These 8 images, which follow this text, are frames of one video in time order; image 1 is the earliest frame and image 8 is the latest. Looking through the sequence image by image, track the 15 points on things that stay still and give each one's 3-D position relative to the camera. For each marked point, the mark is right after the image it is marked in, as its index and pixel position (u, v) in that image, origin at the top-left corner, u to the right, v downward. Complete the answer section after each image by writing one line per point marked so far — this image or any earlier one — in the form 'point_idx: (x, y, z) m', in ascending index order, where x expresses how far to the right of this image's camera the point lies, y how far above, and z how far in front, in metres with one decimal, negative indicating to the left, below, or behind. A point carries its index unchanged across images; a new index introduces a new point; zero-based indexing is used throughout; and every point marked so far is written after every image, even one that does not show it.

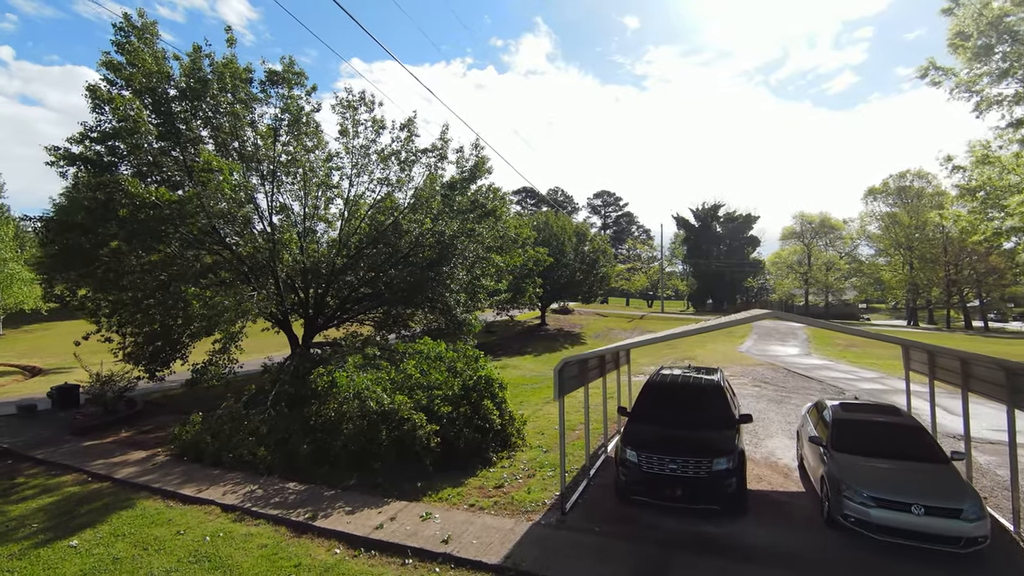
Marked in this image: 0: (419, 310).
0: (-2.4, -0.6, +13.0) m
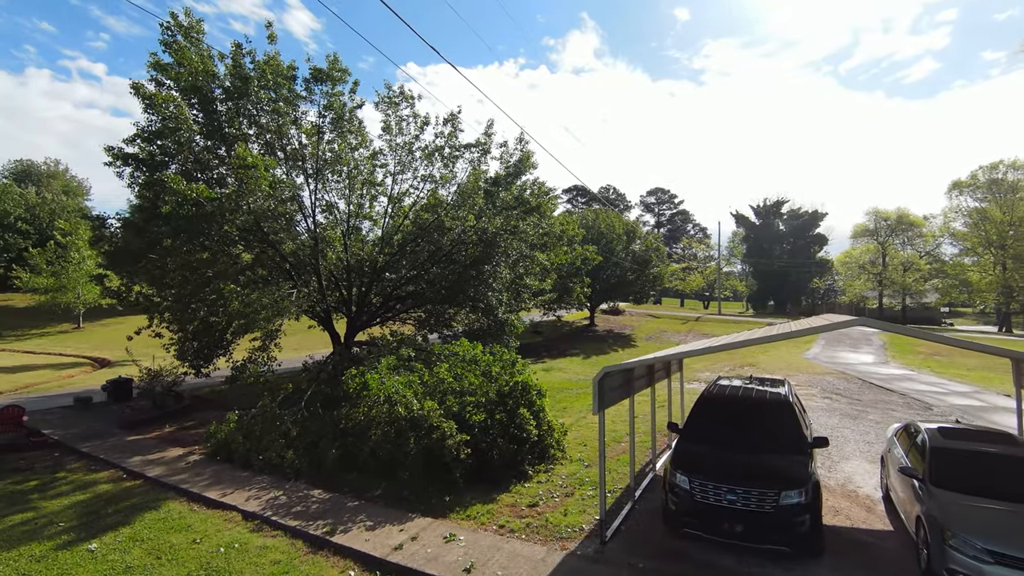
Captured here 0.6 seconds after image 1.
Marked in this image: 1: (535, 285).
0: (-1.3, -0.5, +12.6) m
1: (+0.6, +0.1, +13.7) m
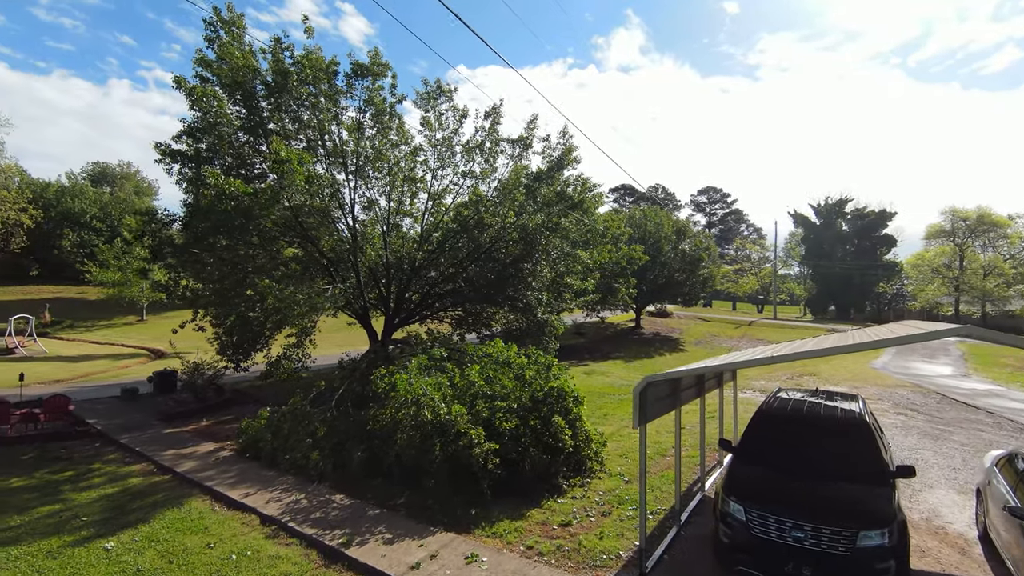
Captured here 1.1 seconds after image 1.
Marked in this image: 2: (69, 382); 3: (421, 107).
0: (-0.3, -0.5, +12.2) m
1: (+1.7, +0.1, +13.1) m
2: (-10.2, -2.2, +11.6) m
3: (-2.3, +4.5, +12.6) m
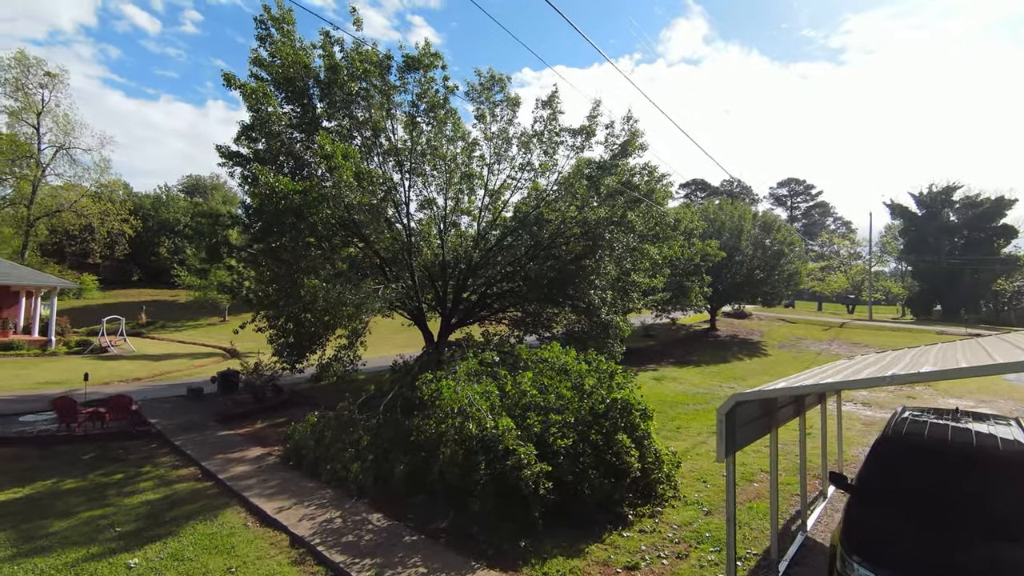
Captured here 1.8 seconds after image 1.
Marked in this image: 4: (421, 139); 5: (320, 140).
0: (+1.1, -0.5, +11.4) m
1: (+3.2, +0.1, +12.1) m
2: (-8.8, -2.2, +12.1) m
3: (-0.9, +4.5, +12.1) m
4: (-2.0, +3.3, +11.1) m
5: (-3.5, +2.7, +9.1) m
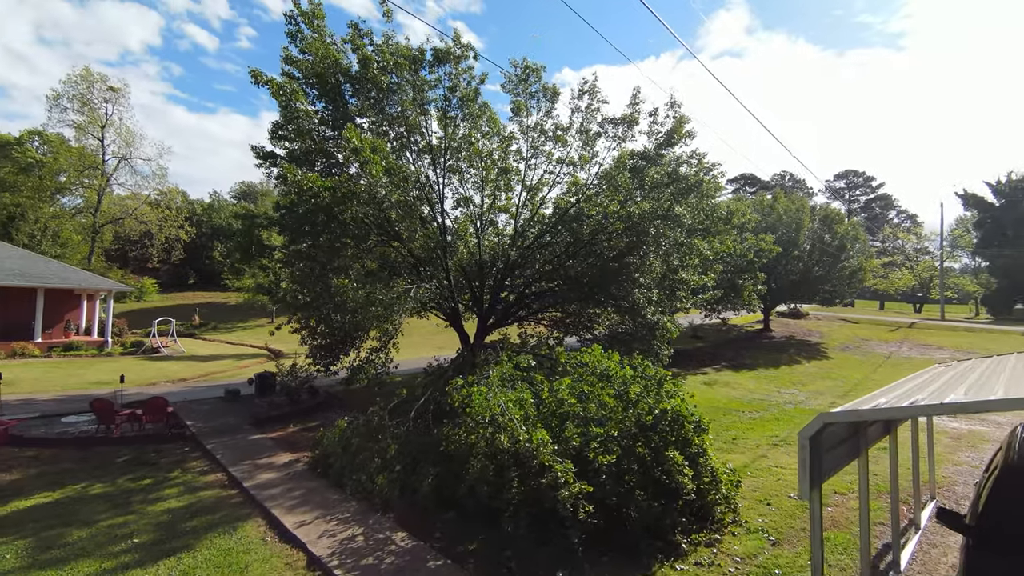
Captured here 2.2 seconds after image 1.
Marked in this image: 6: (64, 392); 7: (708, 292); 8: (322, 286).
0: (+1.9, -0.5, +10.8) m
1: (+4.0, +0.2, +11.3) m
2: (-7.8, -2.3, +12.3) m
3: (0.0, +4.5, +11.6) m
4: (-1.2, +3.3, +10.7) m
5: (-2.8, +2.7, +8.9) m
6: (-9.9, -2.3, +11.2) m
7: (+5.0, -0.1, +12.9) m
8: (-3.4, 0.0, +9.1) m
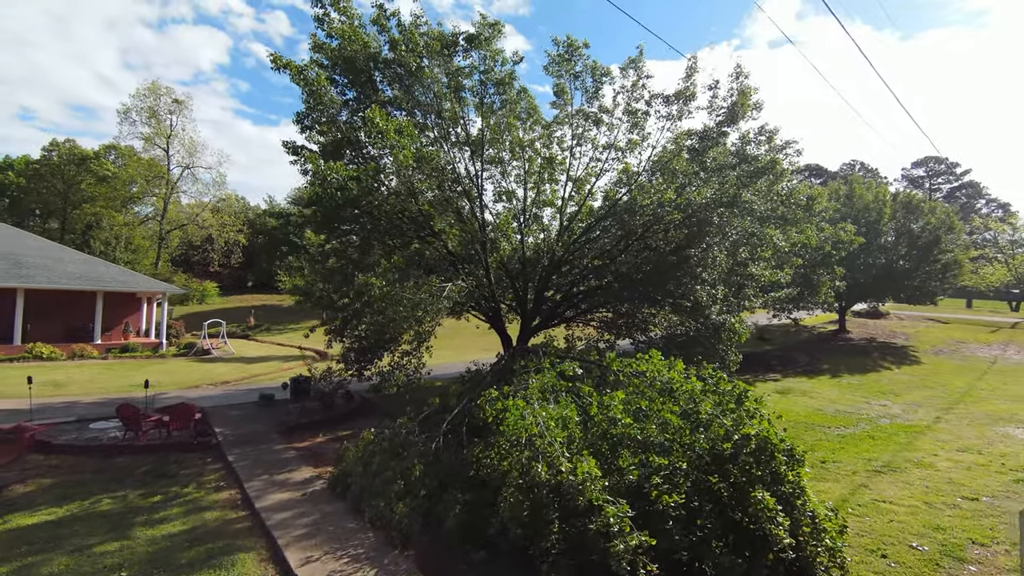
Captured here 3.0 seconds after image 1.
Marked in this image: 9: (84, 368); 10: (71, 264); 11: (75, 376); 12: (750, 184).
0: (+2.8, -0.4, +9.6) m
1: (+4.9, +0.2, +9.9) m
2: (-6.8, -2.3, +12.1) m
3: (+0.9, +4.6, +10.7) m
4: (-0.4, +3.3, +9.9) m
5: (-2.2, +2.7, +8.2) m
6: (-8.9, -2.3, +11.2) m
7: (+6.0, 0.0, +11.4) m
8: (-2.7, 0.0, +8.5) m
9: (-11.9, -2.2, +14.1) m
10: (-15.1, +0.8, +17.4) m
11: (-11.3, -2.3, +13.1) m
12: (+4.3, +1.9, +9.3) m
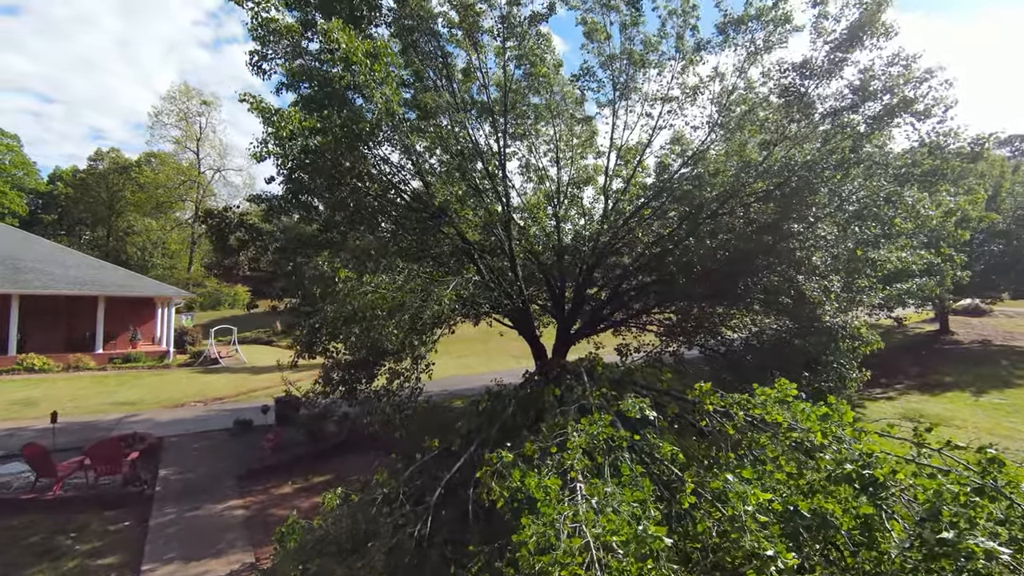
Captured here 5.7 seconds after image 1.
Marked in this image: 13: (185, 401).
0: (+3.2, -0.3, +7.1) m
1: (+5.4, +0.4, +7.3) m
2: (-6.0, -2.3, +10.3) m
3: (+1.4, +4.6, +8.4) m
4: (+0.1, +3.4, +7.7) m
5: (-1.8, +2.7, +6.1) m
6: (-8.3, -2.4, +9.6) m
7: (+6.6, +0.1, +8.7) m
8: (-2.3, +0.1, +6.4) m
9: (-11.0, -2.3, +12.7) m
10: (-14.0, +0.6, +16.2) m
11: (-10.5, -2.4, +11.7) m
12: (+4.7, +2.1, +6.7) m
13: (-7.0, -2.4, +11.0) m
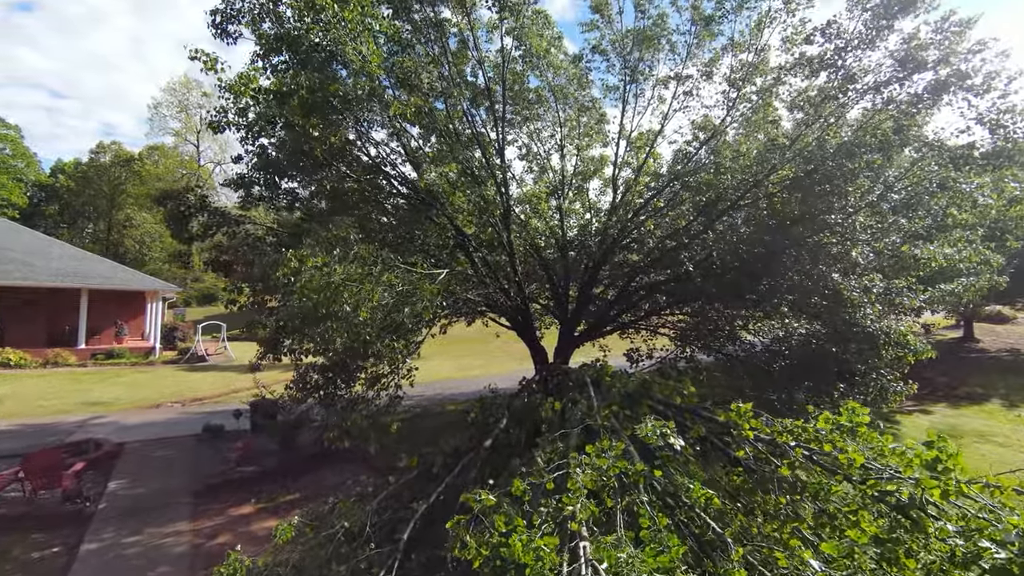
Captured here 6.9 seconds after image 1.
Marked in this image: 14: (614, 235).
0: (+3.2, -0.3, +6.4) m
1: (+5.4, +0.4, +6.5) m
2: (-6.1, -2.2, +9.6) m
3: (+1.4, +4.7, +7.6) m
4: (+0.1, +3.4, +6.9) m
5: (-1.8, +2.8, +5.4) m
6: (-8.3, -2.3, +8.9) m
7: (+6.6, +0.1, +7.9) m
8: (-2.3, +0.2, +5.7) m
9: (-11.0, -2.1, +12.1) m
10: (-13.9, +0.9, +15.6) m
11: (-10.5, -2.2, +11.0) m
12: (+4.7, +2.0, +5.9) m
13: (-7.1, -2.3, +10.3) m
14: (+1.4, +0.8, +7.0) m
